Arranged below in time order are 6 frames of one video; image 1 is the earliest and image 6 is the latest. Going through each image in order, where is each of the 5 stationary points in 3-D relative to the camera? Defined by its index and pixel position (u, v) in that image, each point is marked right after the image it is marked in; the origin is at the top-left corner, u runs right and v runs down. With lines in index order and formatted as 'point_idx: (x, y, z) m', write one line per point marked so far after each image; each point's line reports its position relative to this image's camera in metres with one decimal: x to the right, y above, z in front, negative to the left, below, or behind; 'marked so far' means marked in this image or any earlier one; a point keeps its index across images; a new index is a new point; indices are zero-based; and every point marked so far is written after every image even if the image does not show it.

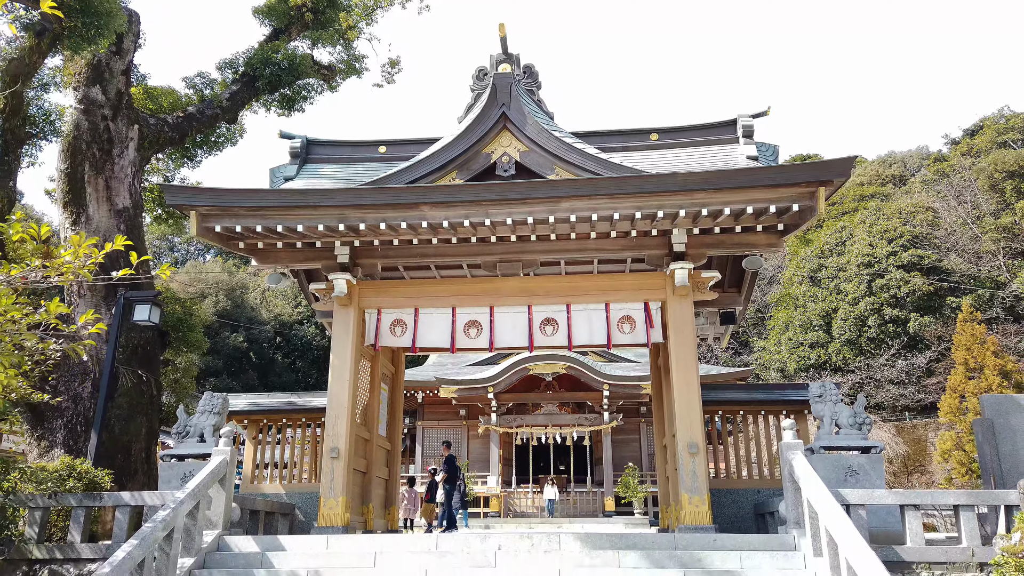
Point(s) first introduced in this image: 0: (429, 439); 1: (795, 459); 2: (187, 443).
0: (-2.1, -3.9, +19.3) m
1: (+2.3, -1.4, +6.1) m
2: (-3.2, -1.5, +7.4) m
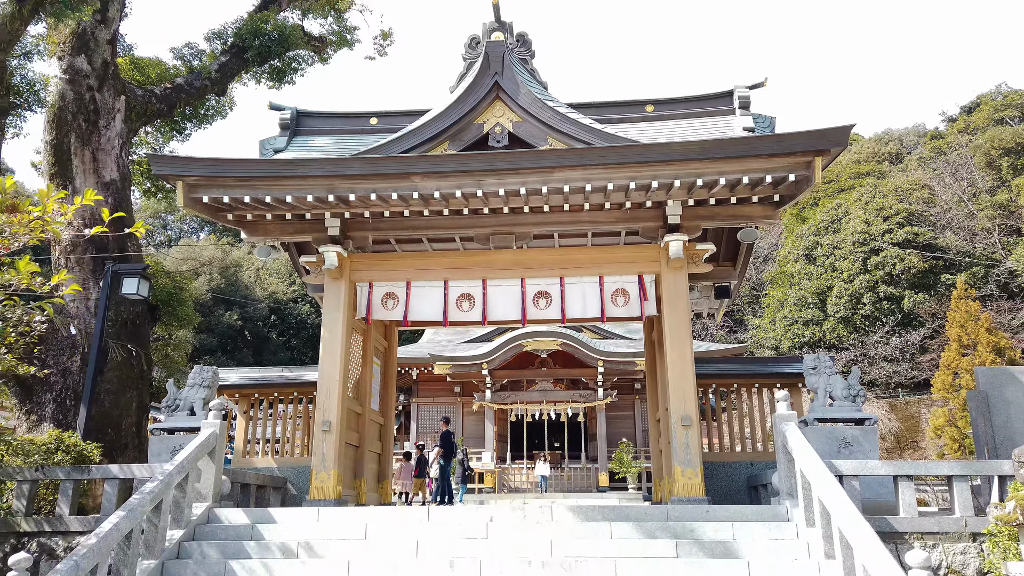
0: (-2.3, -3.3, +19.3) m
1: (+2.2, -1.1, +6.1) m
2: (-3.2, -1.2, +7.3) m
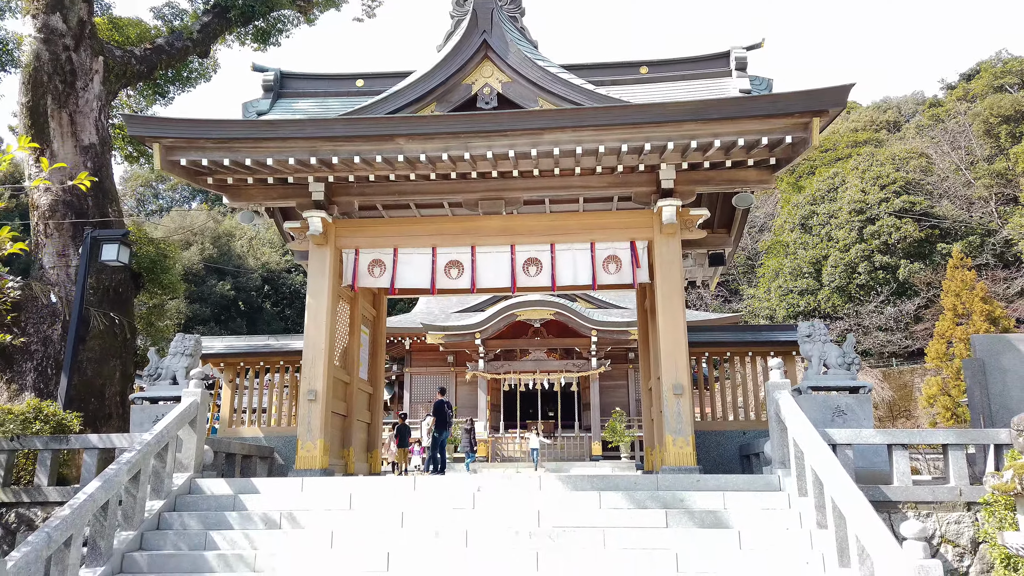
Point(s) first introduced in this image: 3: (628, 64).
0: (-2.4, -2.5, +19.3) m
1: (+2.1, -0.9, +6.0) m
2: (-3.3, -0.9, +7.2) m
3: (+1.4, +2.7, +9.1) m
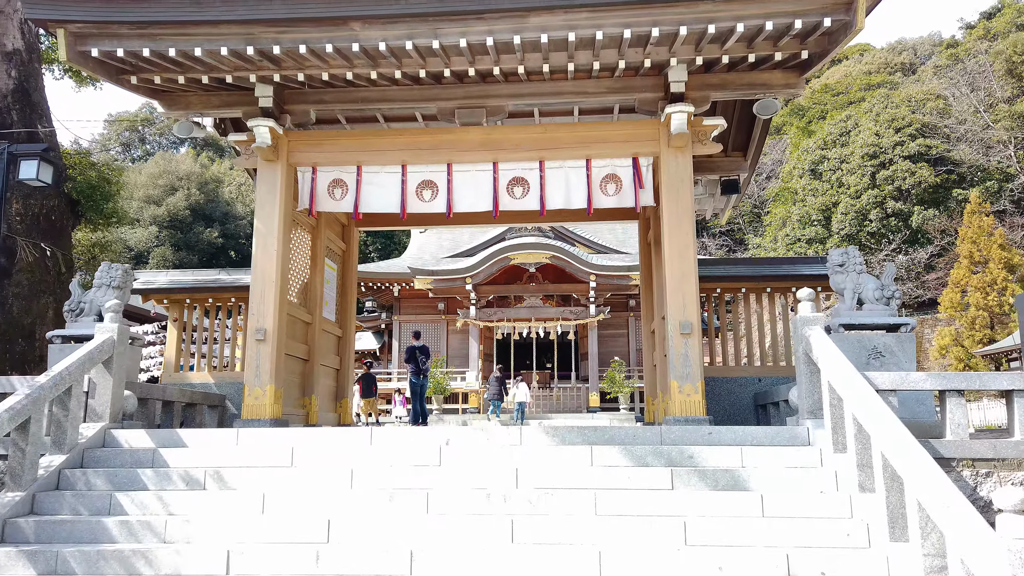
0: (-2.6, -1.1, +18.3) m
1: (+2.0, -0.3, +4.9) m
2: (-3.5, -0.3, +6.2) m
3: (+1.2, +3.5, +7.9) m
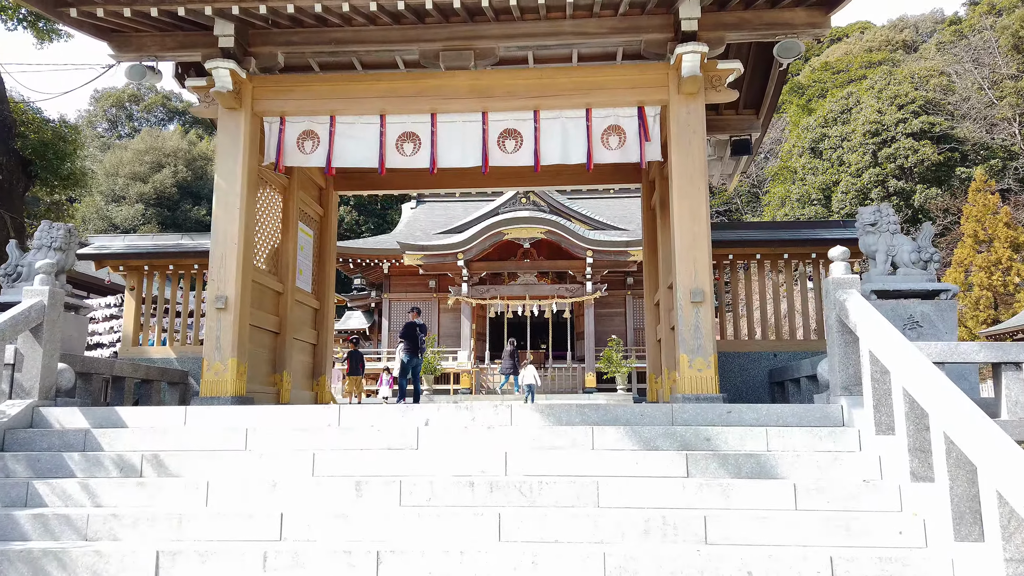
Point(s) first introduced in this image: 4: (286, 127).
0: (-2.7, -0.6, +17.7) m
1: (+1.9, -0.1, +4.3) m
2: (-3.6, 0.0, +5.5) m
3: (+1.2, +3.8, +7.1) m
4: (-1.8, +1.3, +6.2) m
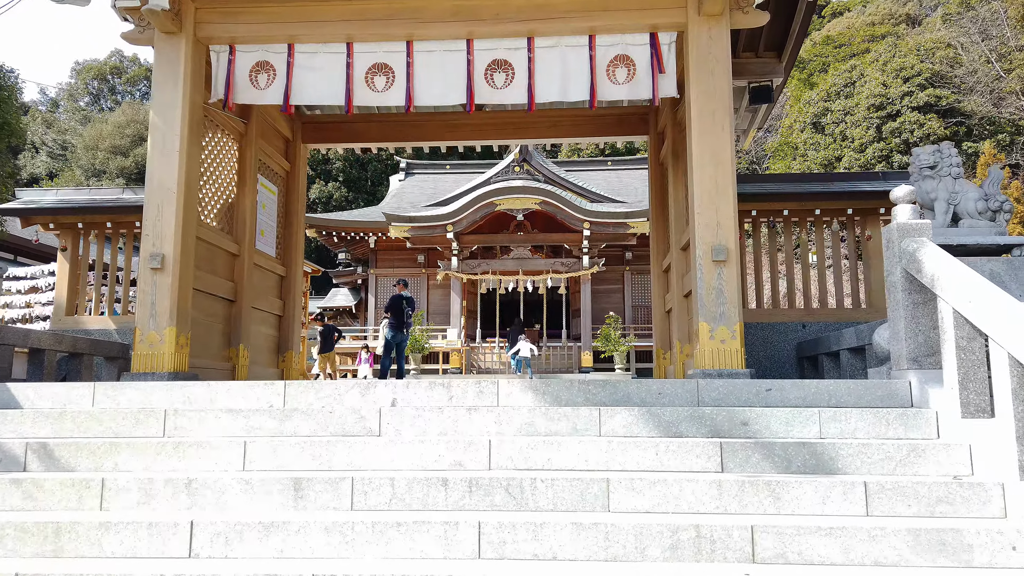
0: (-2.9, 0.0, +16.8) m
1: (+1.8, +0.2, +3.5) m
2: (-3.6, +0.3, +4.6) m
3: (+1.1, +4.1, +6.2) m
4: (-1.9, +1.6, +5.3) m
